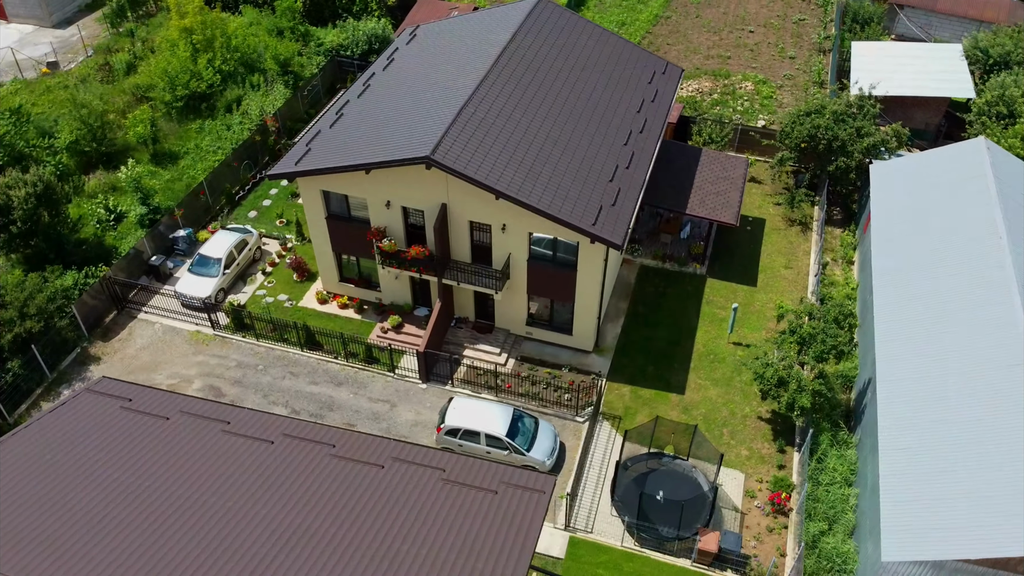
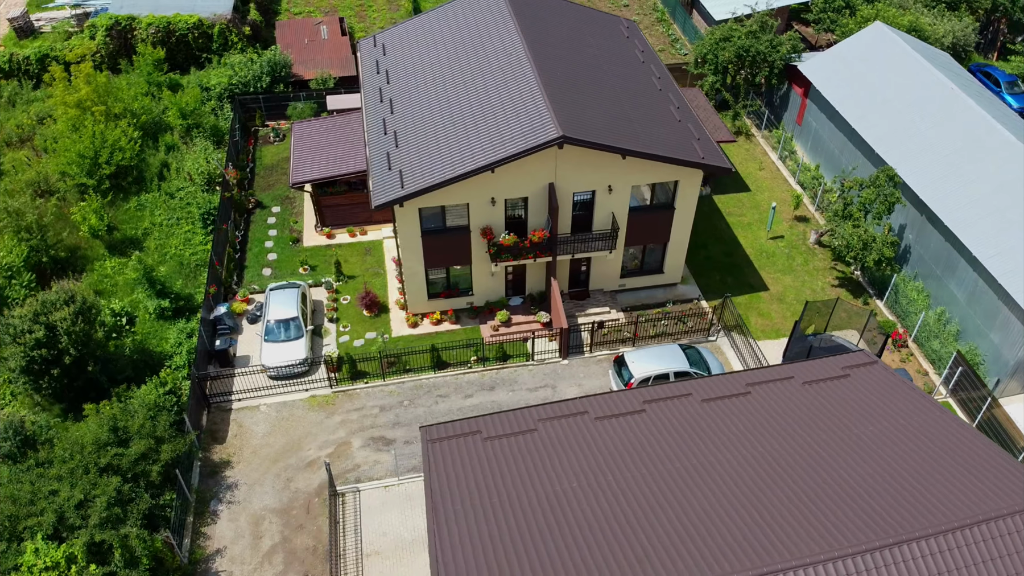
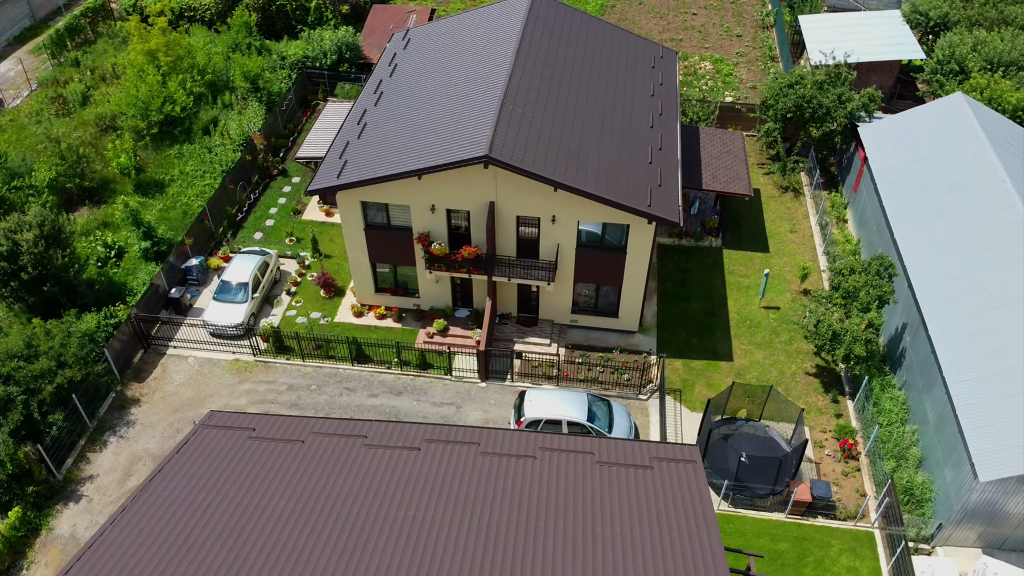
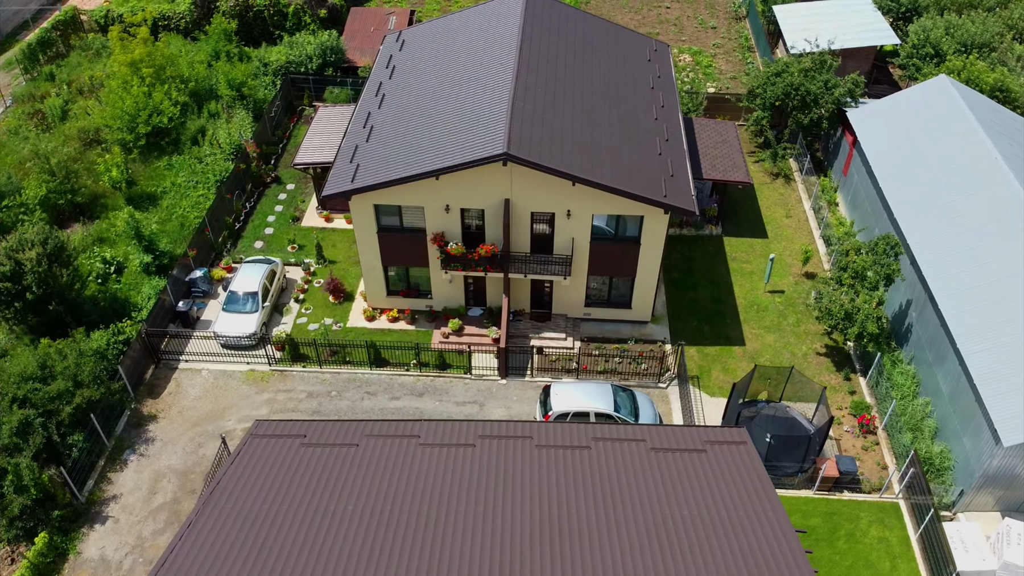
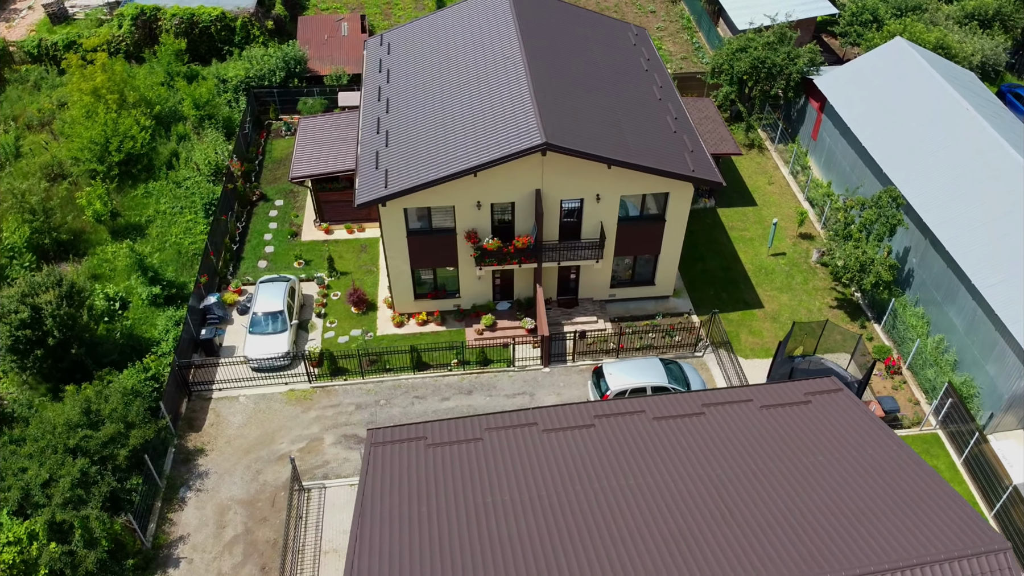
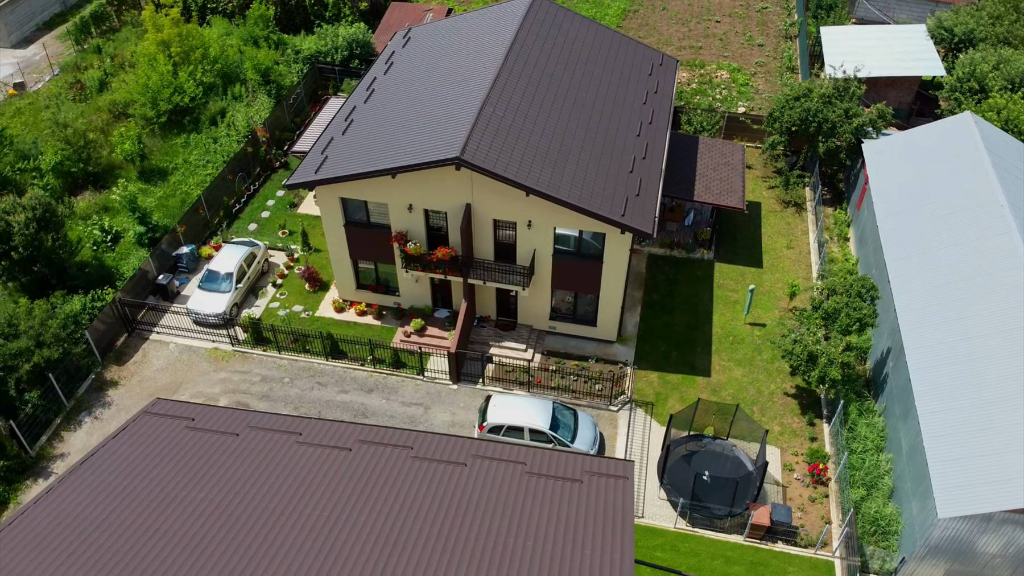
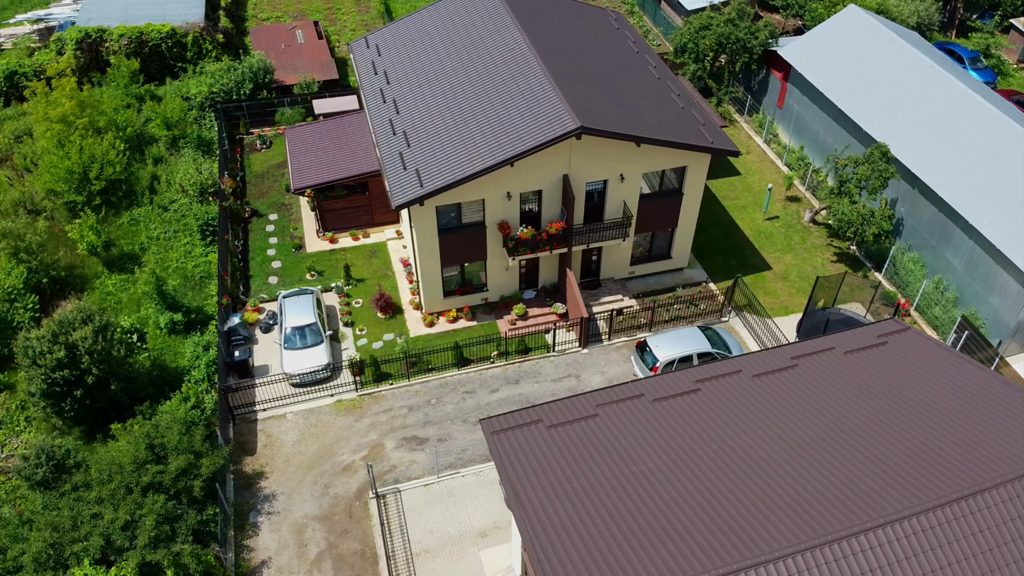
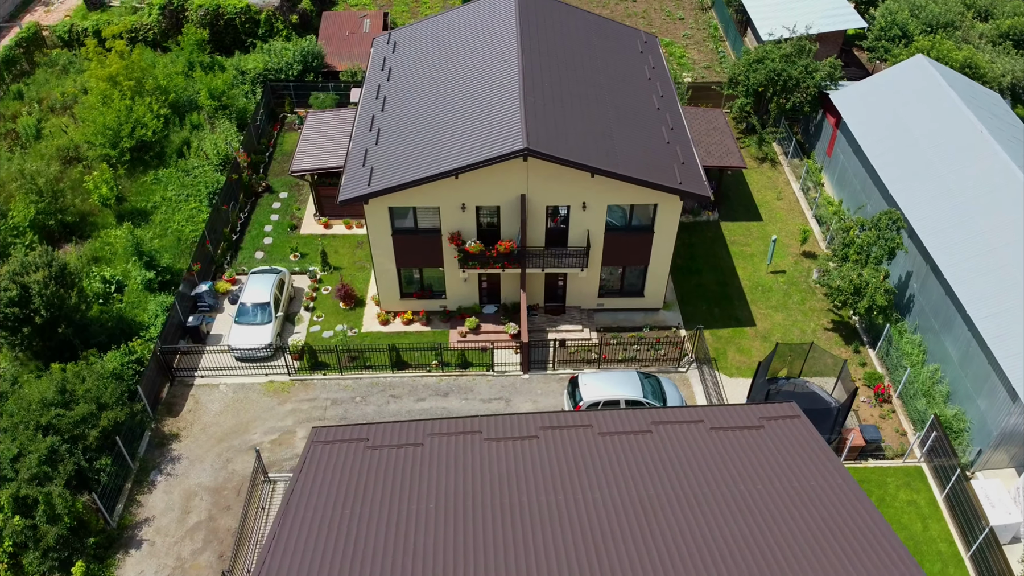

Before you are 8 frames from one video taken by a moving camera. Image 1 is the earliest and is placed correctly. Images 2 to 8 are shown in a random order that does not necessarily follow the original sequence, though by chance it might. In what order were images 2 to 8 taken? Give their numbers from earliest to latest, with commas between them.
6, 3, 4, 8, 5, 2, 7
